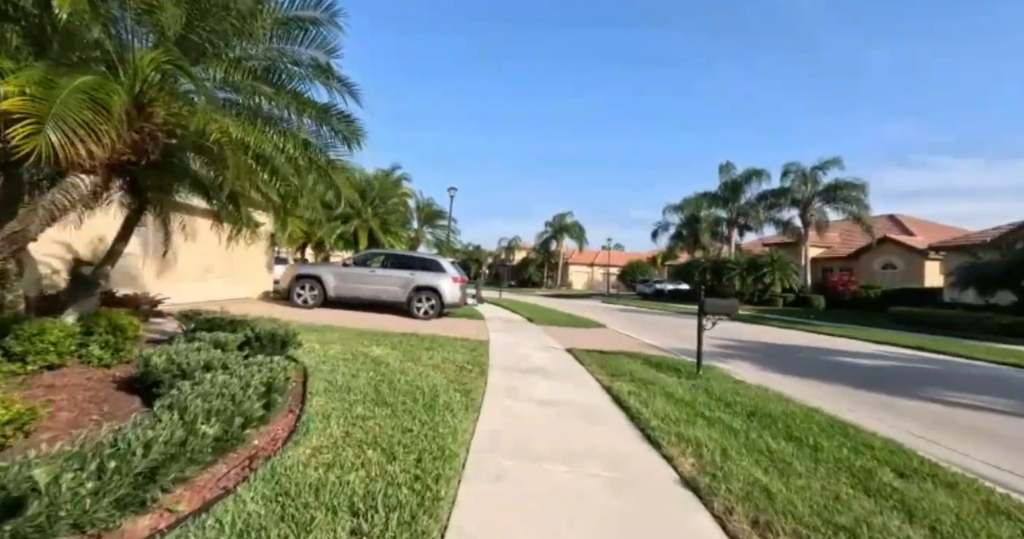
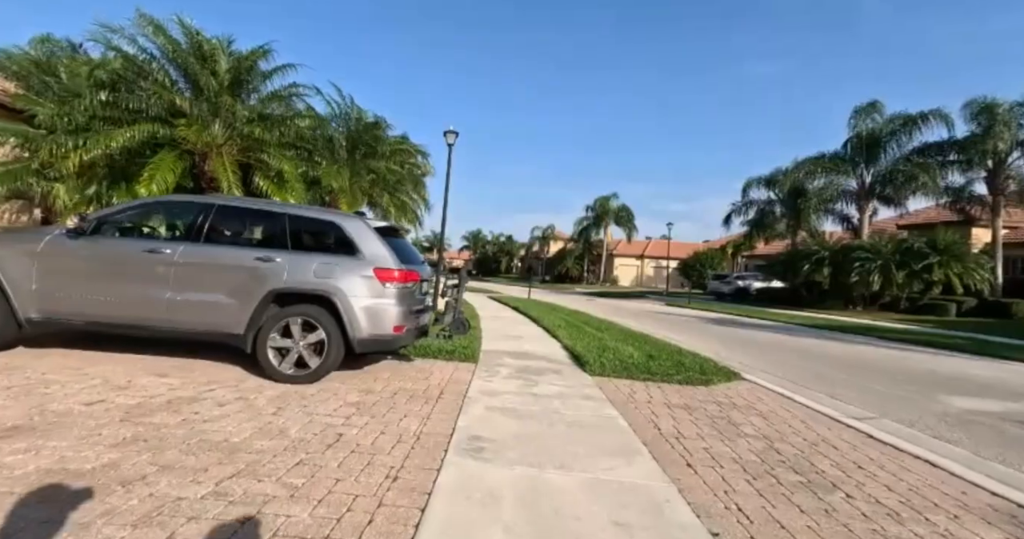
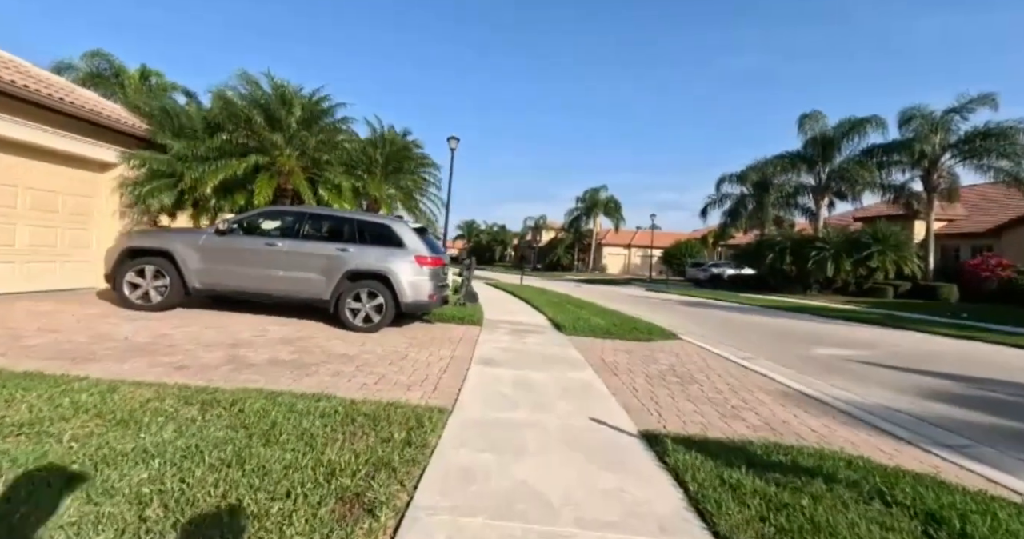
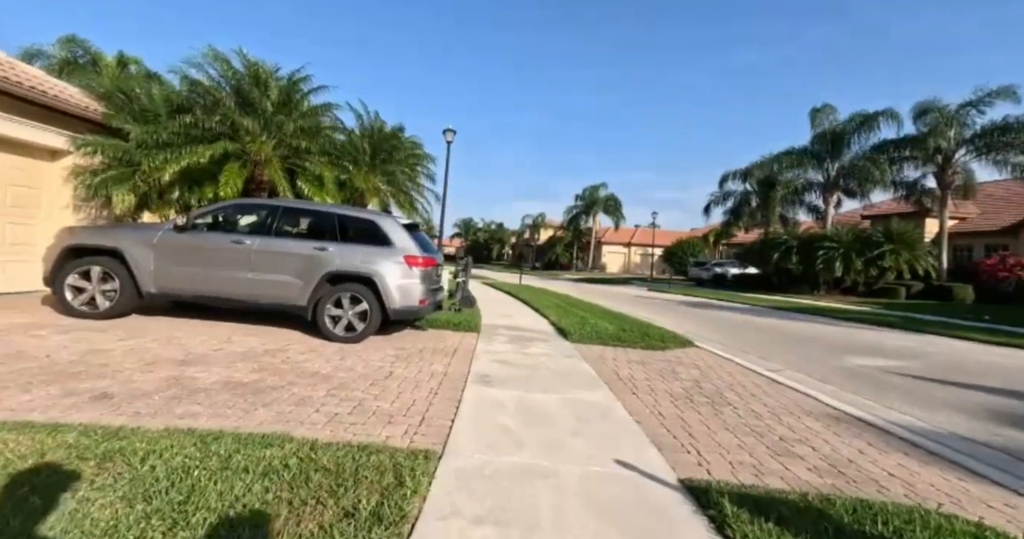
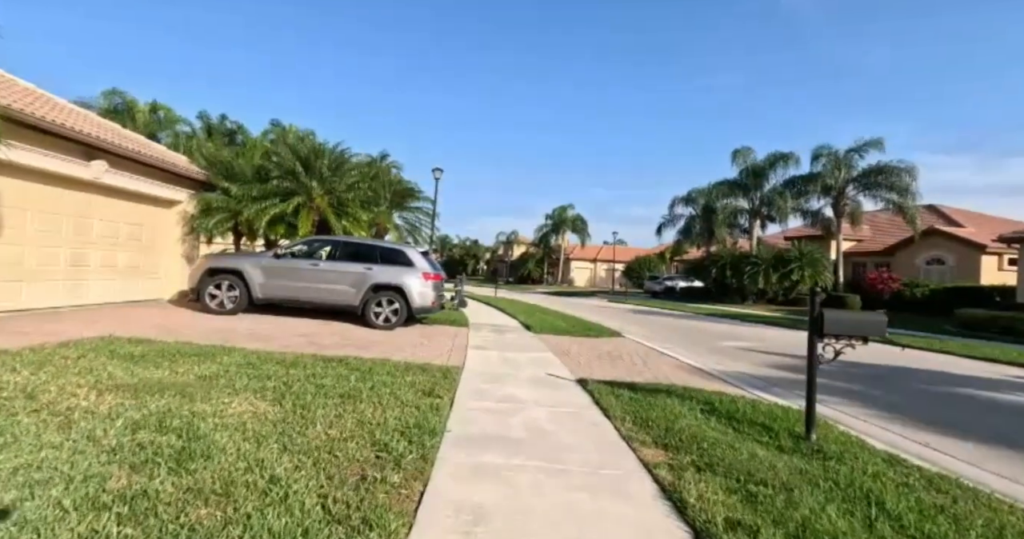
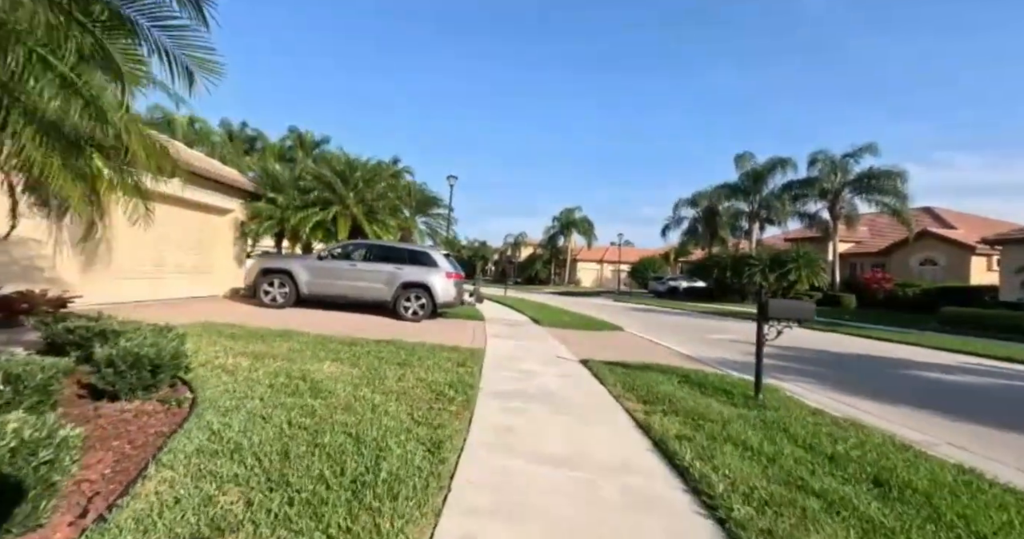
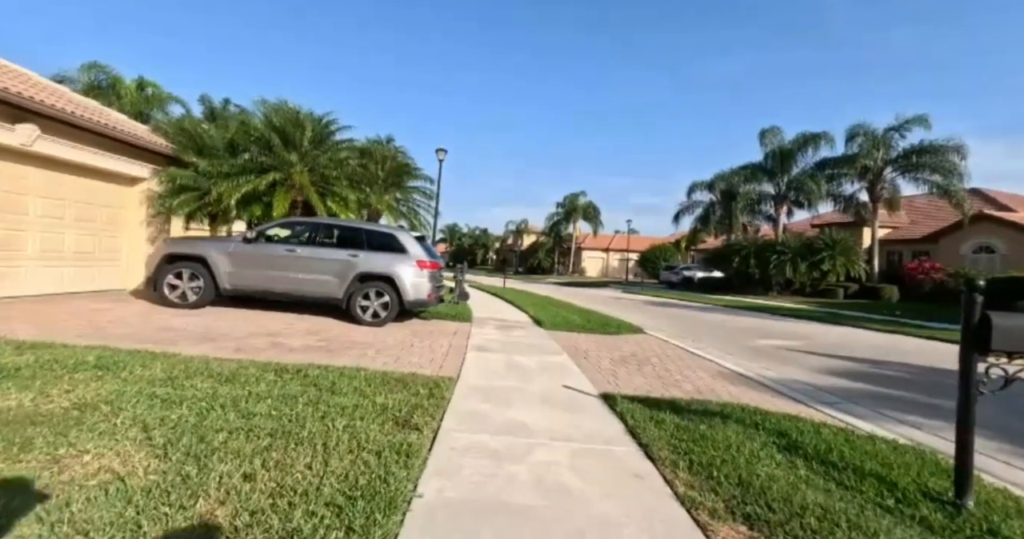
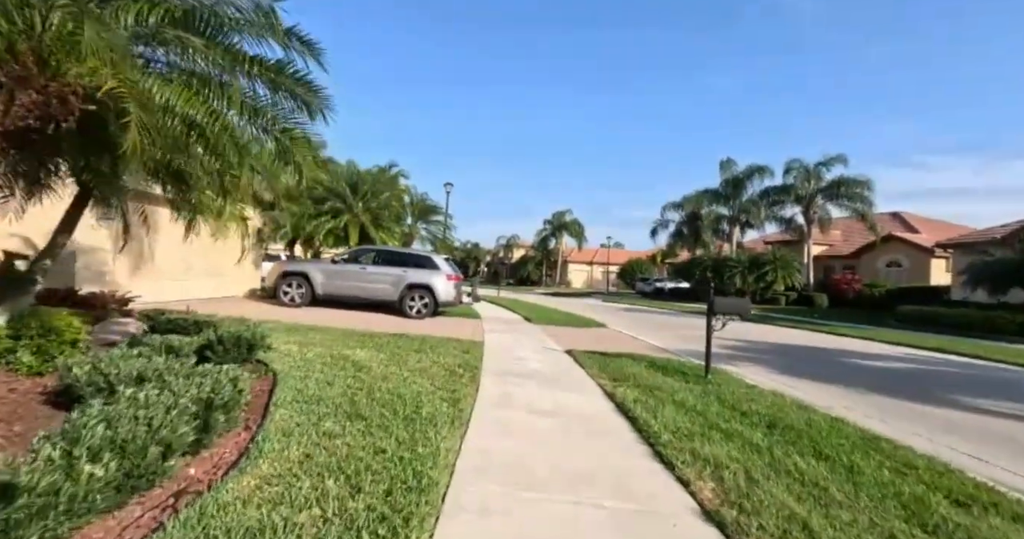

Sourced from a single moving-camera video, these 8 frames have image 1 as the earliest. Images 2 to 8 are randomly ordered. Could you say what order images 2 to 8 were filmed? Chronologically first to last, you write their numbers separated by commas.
8, 6, 5, 7, 3, 4, 2
